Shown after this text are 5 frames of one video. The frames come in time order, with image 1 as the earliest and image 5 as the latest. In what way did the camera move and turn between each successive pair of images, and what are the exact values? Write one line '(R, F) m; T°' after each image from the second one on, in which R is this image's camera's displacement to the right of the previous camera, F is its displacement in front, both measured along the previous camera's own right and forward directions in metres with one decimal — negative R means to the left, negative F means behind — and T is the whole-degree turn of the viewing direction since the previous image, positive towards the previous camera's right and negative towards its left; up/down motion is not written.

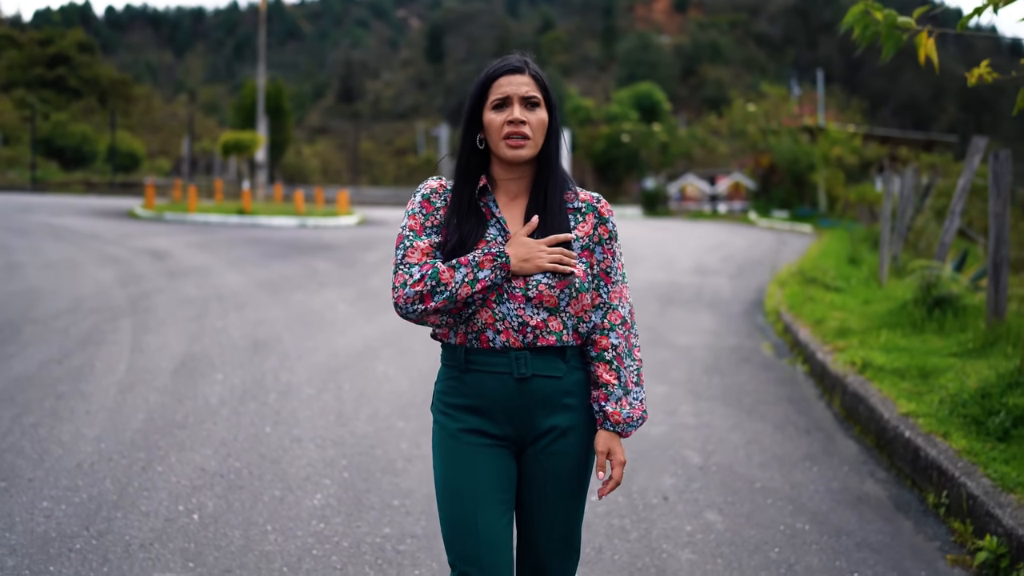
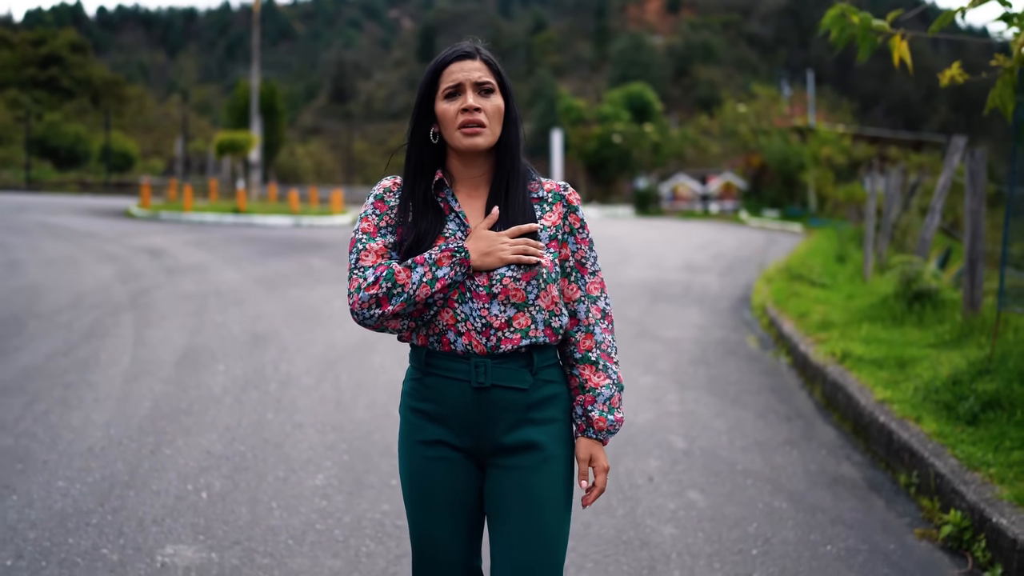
(0.0, -0.3) m; 0°
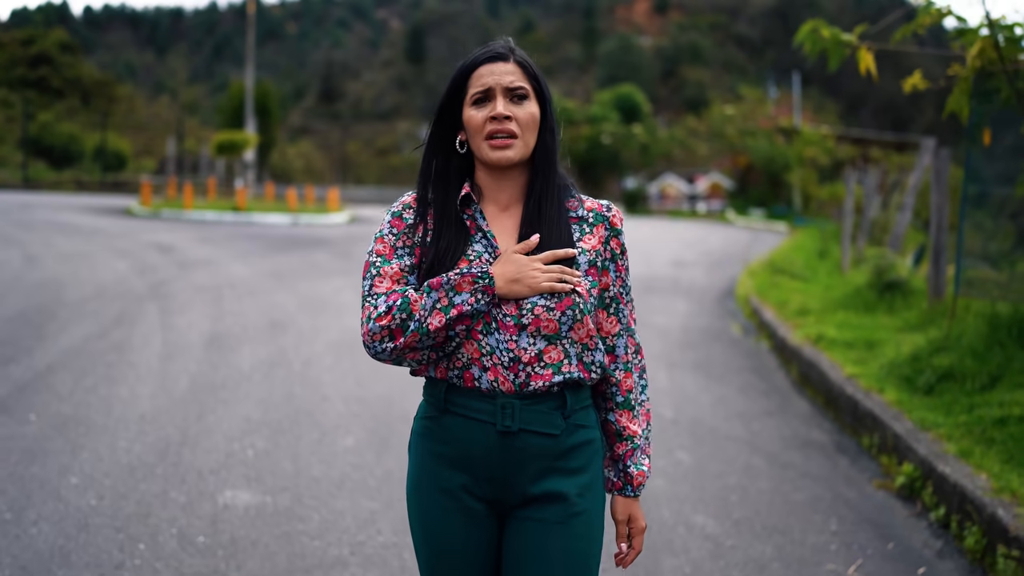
(-0.1, -0.7) m; +1°
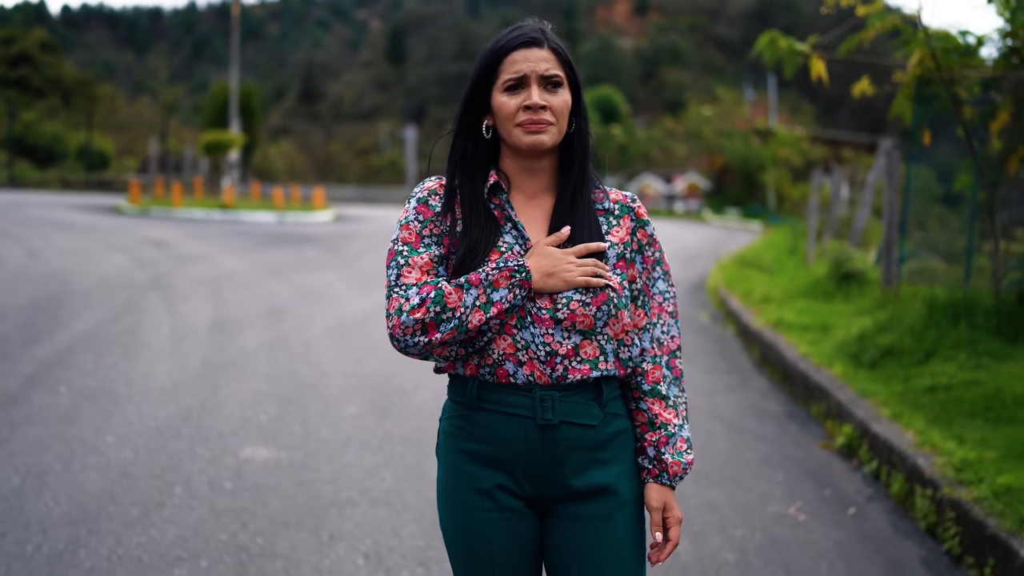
(0.0, -0.7) m; +1°
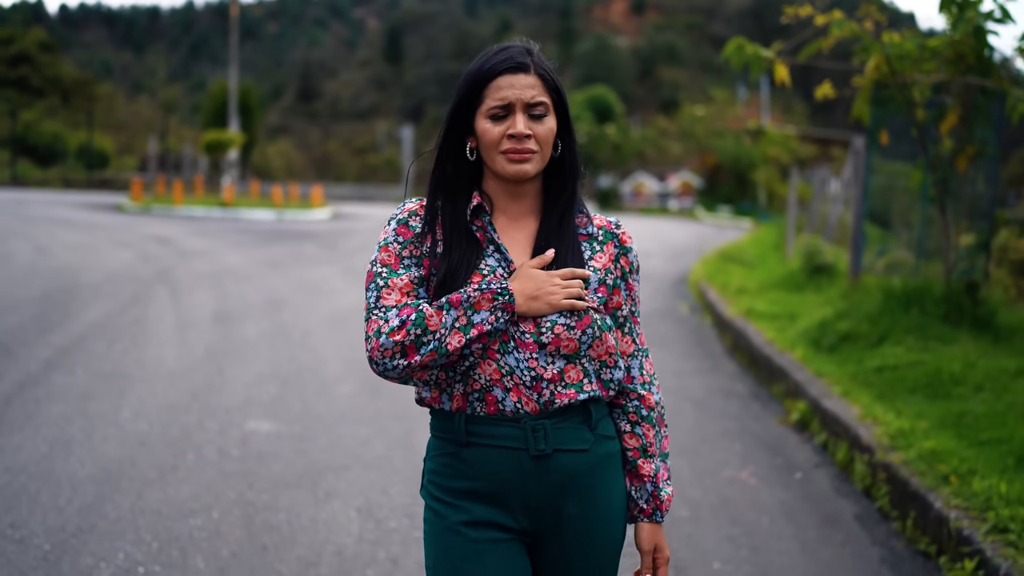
(+0.1, -0.5) m; 0°
